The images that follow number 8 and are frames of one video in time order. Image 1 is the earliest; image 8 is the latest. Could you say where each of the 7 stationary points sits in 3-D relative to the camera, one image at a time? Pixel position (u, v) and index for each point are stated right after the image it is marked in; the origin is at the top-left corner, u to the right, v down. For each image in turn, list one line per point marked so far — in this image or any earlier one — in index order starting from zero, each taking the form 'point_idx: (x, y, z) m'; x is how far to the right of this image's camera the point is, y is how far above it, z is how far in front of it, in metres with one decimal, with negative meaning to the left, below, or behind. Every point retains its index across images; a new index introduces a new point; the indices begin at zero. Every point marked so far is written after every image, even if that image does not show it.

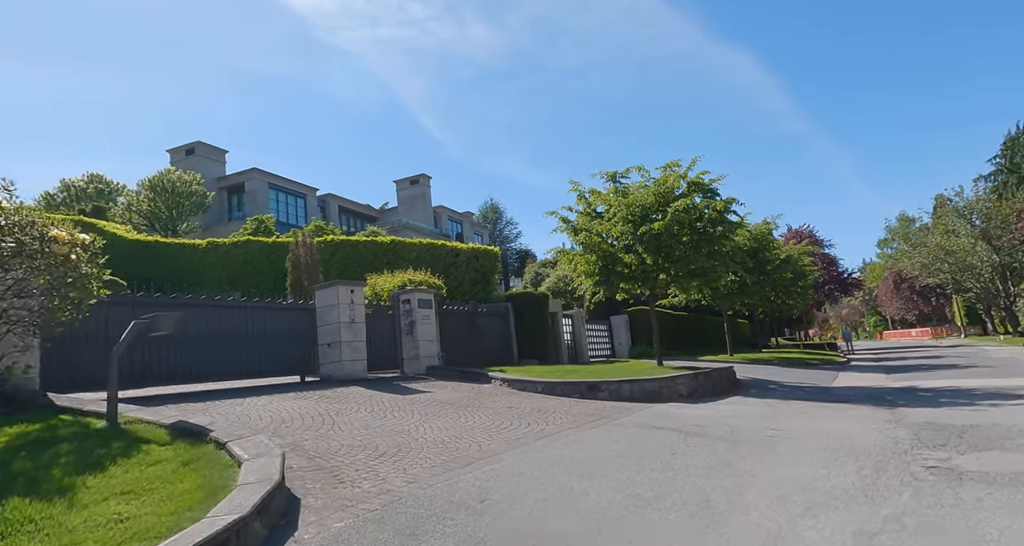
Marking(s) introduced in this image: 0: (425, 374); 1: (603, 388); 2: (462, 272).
0: (-1.9, -2.2, +13.0) m
1: (+1.6, -2.1, +11.0) m
2: (-1.5, 0.0, +18.7) m
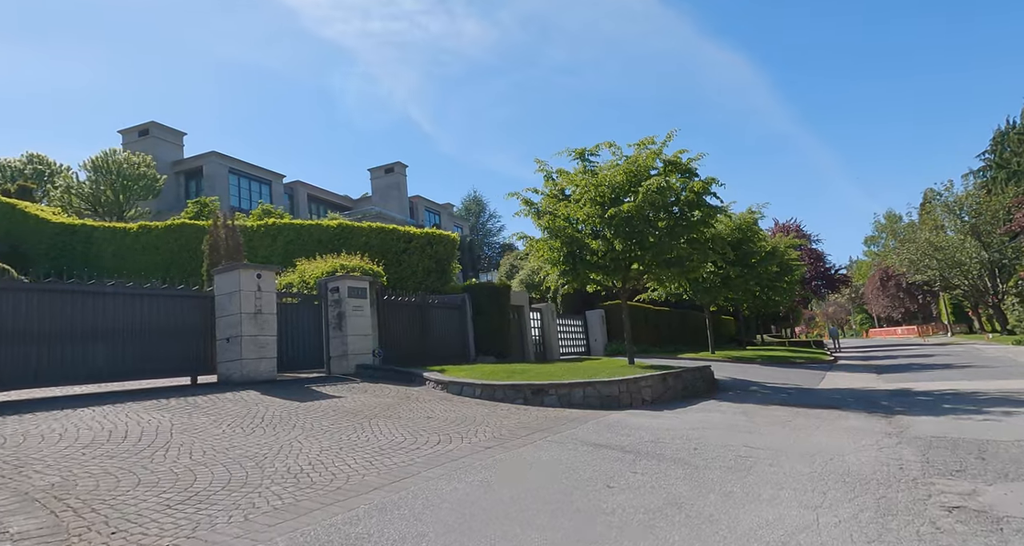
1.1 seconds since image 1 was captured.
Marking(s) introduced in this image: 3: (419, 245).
0: (-2.9, -1.9, +11.3) m
1: (+0.6, -1.8, +9.3) m
2: (-2.7, +0.4, +16.9) m
3: (-2.6, +0.8, +17.0) m
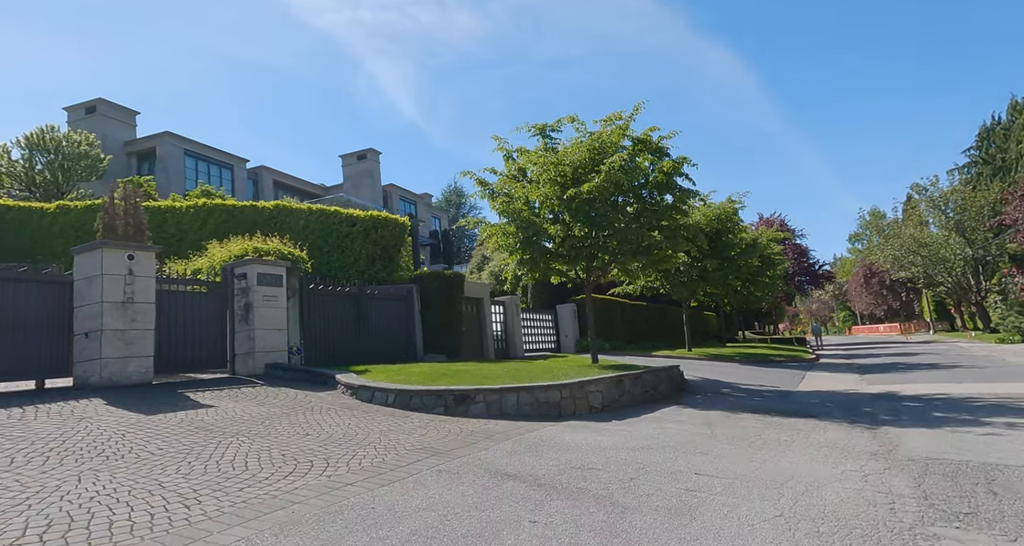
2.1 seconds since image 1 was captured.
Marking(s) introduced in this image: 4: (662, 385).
0: (-4.0, -1.6, +9.7) m
1: (-0.4, -1.6, +7.8) m
2: (-3.9, +0.7, +15.3) m
3: (-3.8, +1.1, +15.4) m
4: (+3.0, -2.3, +12.2) m
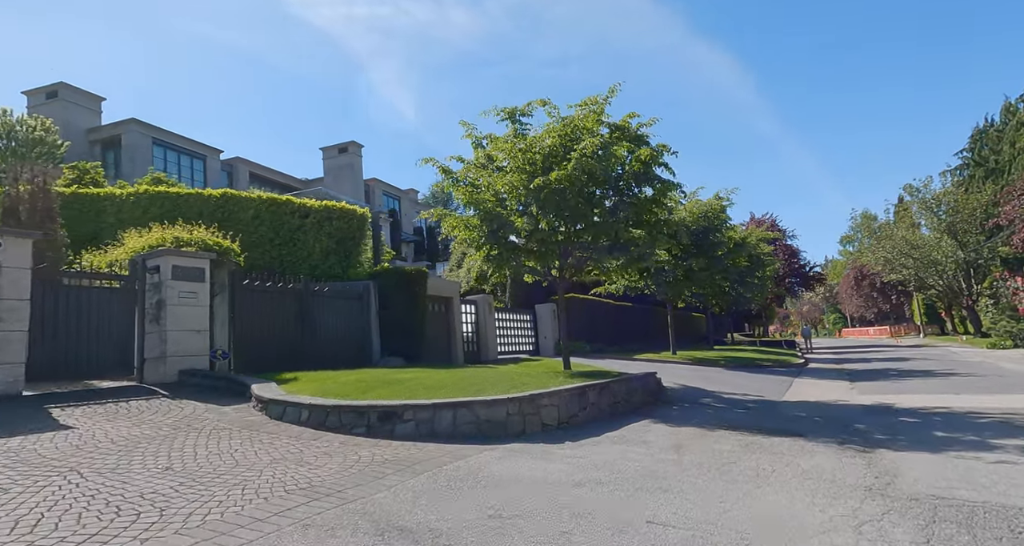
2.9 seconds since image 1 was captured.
0: (-4.7, -1.5, +8.5) m
1: (-1.1, -1.6, +6.6) m
2: (-4.6, +0.8, +14.1) m
3: (-4.6, +1.2, +14.2) m
4: (+2.2, -2.2, +11.1) m
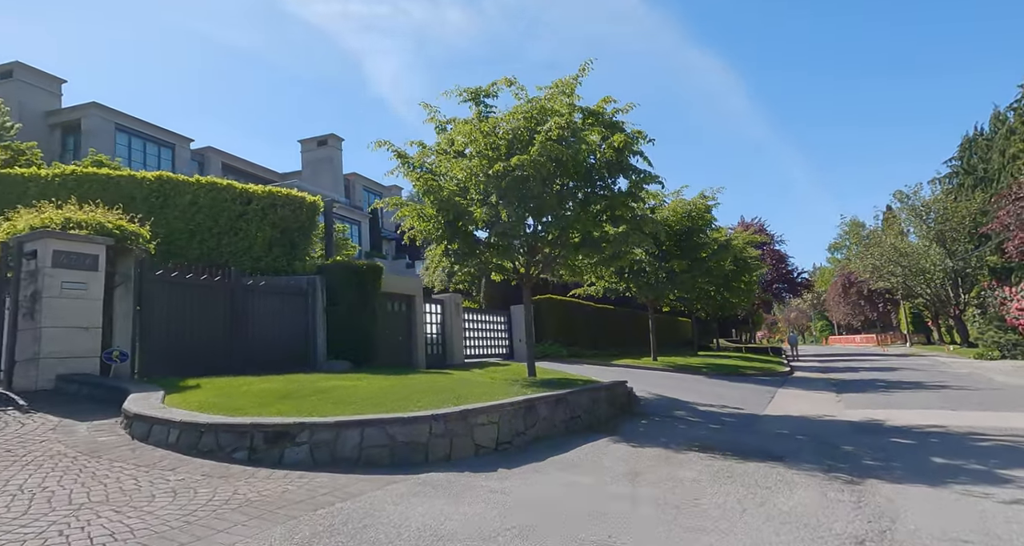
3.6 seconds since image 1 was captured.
0: (-5.5, -1.4, +7.2) m
1: (-1.8, -1.5, +5.4) m
2: (-5.4, +0.9, +12.9) m
3: (-5.3, +1.4, +12.9) m
4: (+1.4, -2.2, +10.0) m
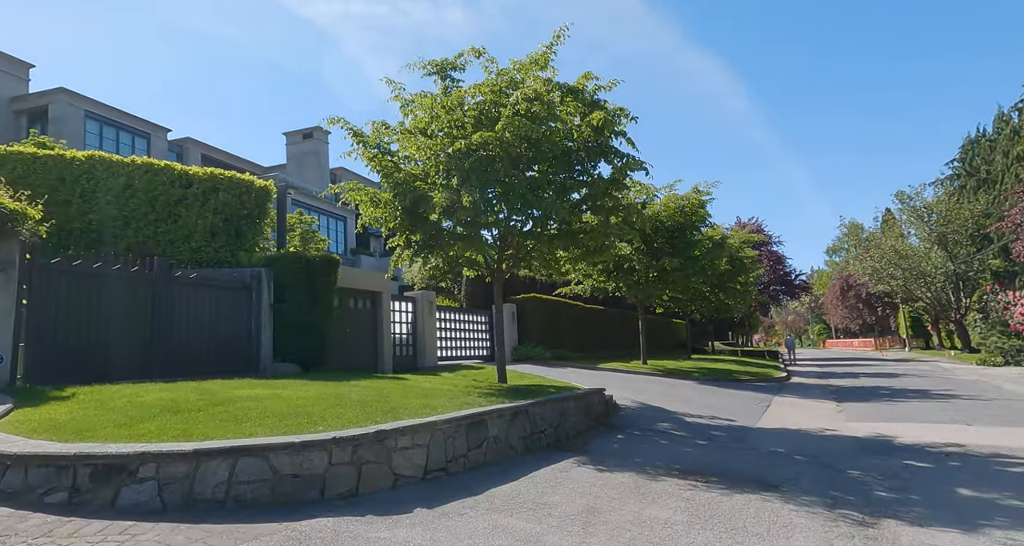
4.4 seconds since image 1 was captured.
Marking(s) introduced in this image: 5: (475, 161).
0: (-6.1, -1.2, +5.9) m
1: (-2.4, -1.3, +4.1) m
2: (-6.0, +1.1, +11.6) m
3: (-5.9, +1.5, +11.6) m
4: (+0.8, -2.1, +8.7) m
5: (-0.6, +1.8, +10.0) m
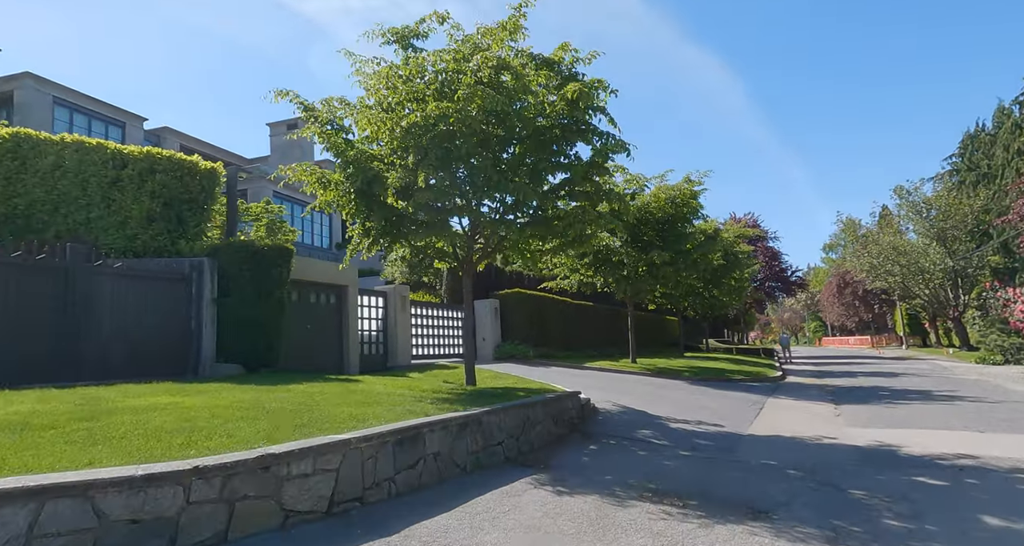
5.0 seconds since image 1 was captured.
0: (-6.6, -1.1, +4.9) m
1: (-2.9, -1.2, +3.1) m
2: (-6.6, +1.3, +10.5) m
3: (-6.5, +1.7, +10.5) m
4: (+0.3, -2.0, +7.7) m
5: (-1.1, +1.9, +8.9) m
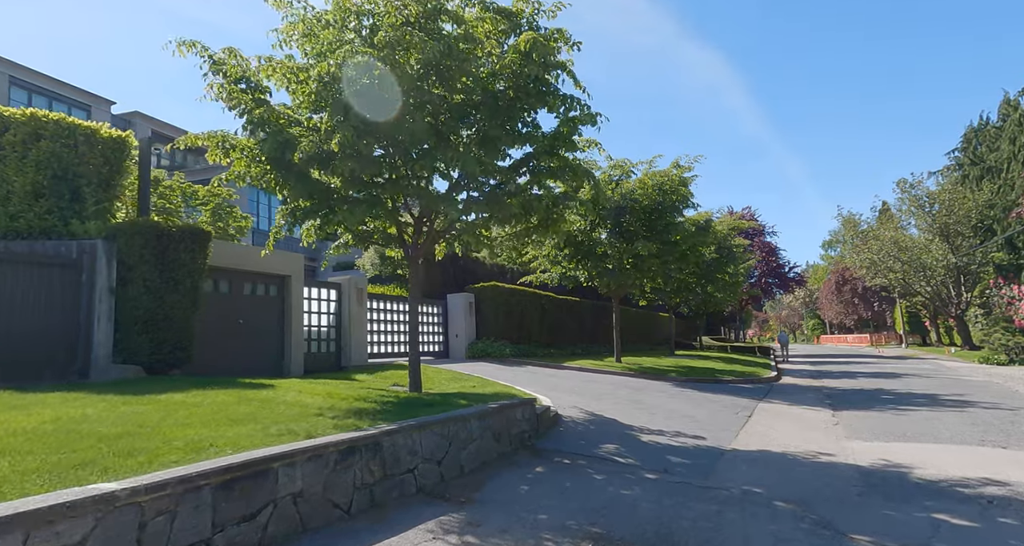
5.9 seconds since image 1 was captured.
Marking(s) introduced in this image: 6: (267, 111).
0: (-7.4, -0.9, +3.4) m
1: (-3.7, -1.0, +1.6) m
2: (-7.3, +1.5, +9.0) m
3: (-7.2, +1.9, +9.1) m
4: (-0.5, -1.8, +6.2) m
5: (-1.9, +2.1, +7.5) m
6: (-3.1, +2.0, +7.8) m
